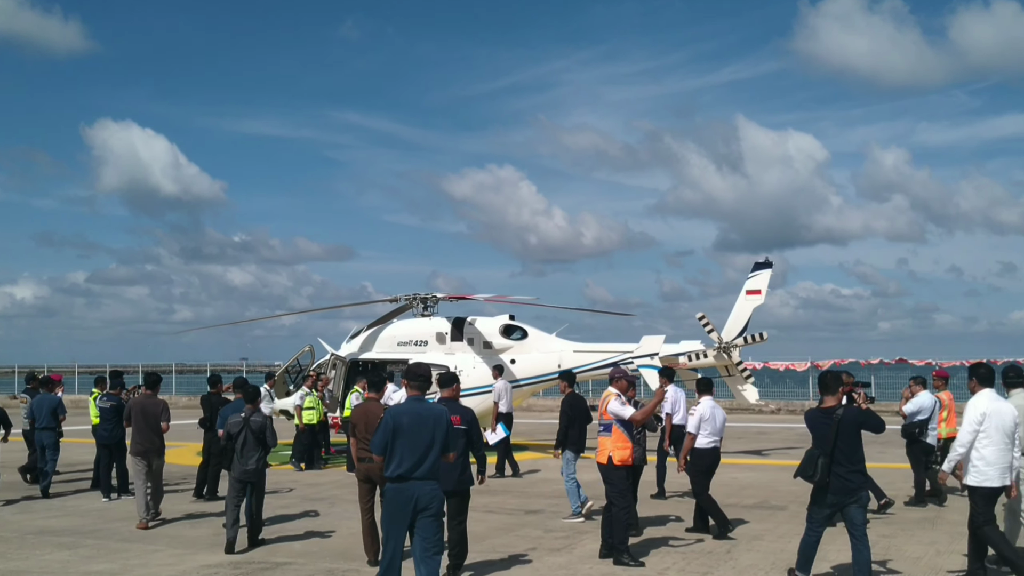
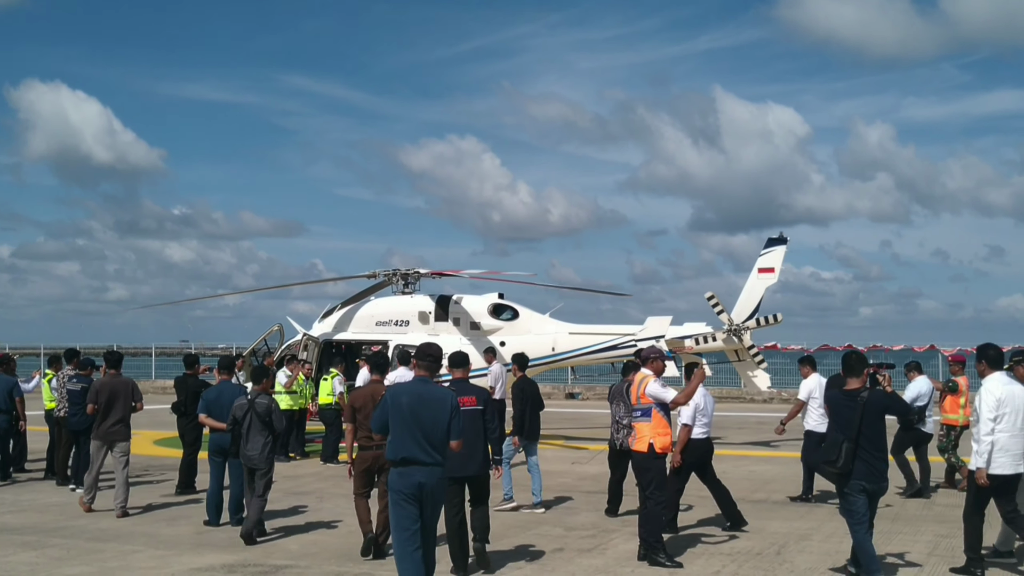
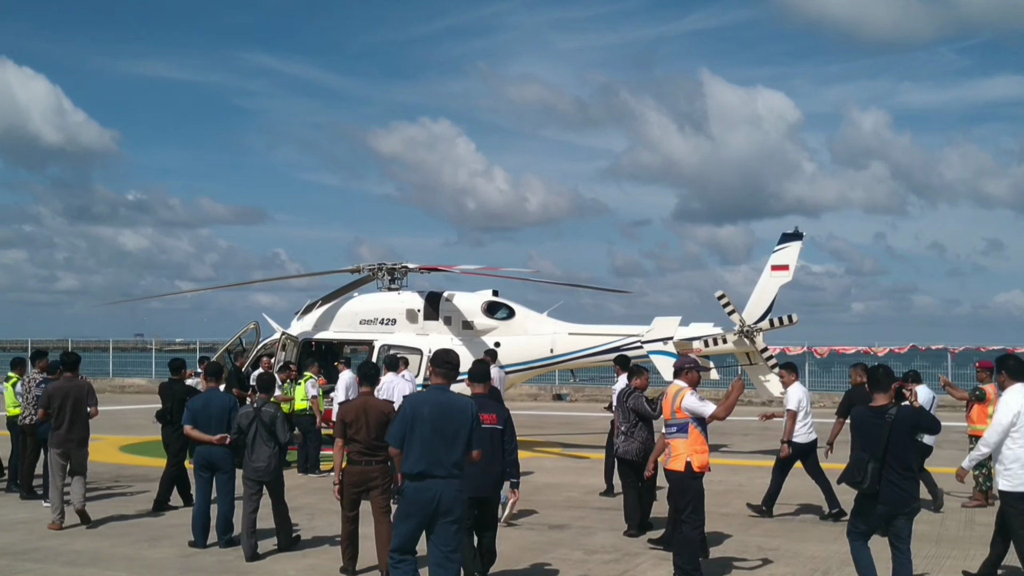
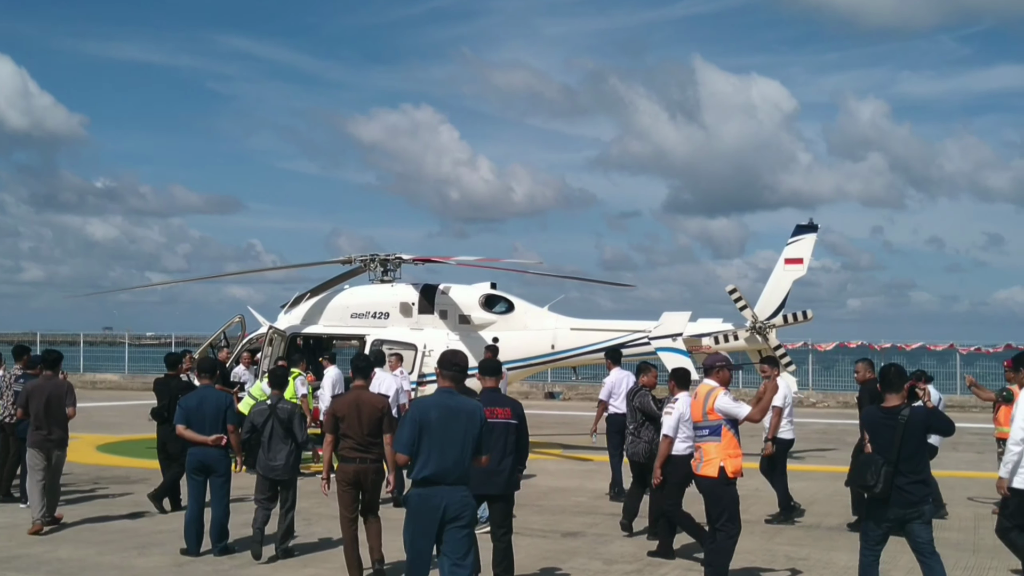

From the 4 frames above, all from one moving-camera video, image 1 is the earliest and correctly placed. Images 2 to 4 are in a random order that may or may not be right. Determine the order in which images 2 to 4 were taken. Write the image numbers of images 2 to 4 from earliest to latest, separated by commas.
2, 3, 4
